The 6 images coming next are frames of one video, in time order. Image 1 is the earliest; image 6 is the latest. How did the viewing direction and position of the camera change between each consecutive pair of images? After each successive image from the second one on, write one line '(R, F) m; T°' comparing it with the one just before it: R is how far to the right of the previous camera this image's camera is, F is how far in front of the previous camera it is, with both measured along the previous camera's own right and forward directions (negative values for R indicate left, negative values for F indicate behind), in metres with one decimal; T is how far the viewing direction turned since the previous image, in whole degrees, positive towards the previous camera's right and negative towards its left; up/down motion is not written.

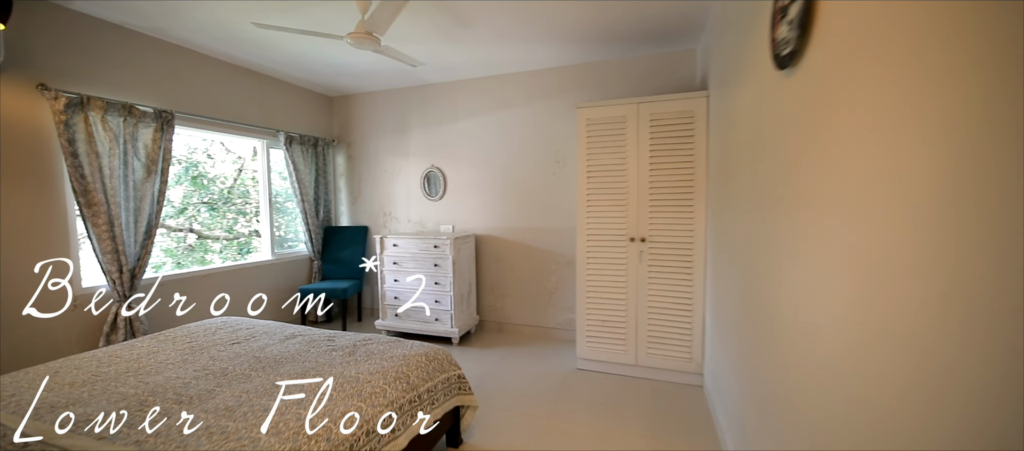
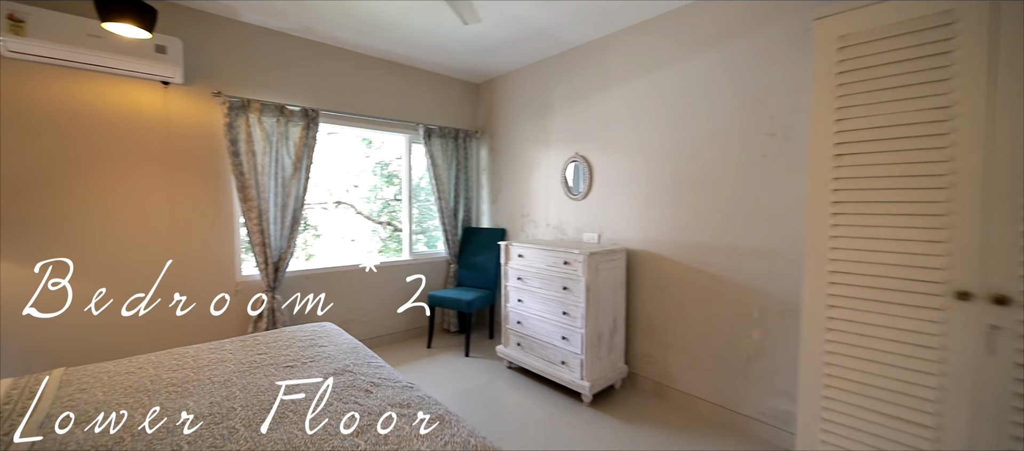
(+0.2, +1.0) m; -28°
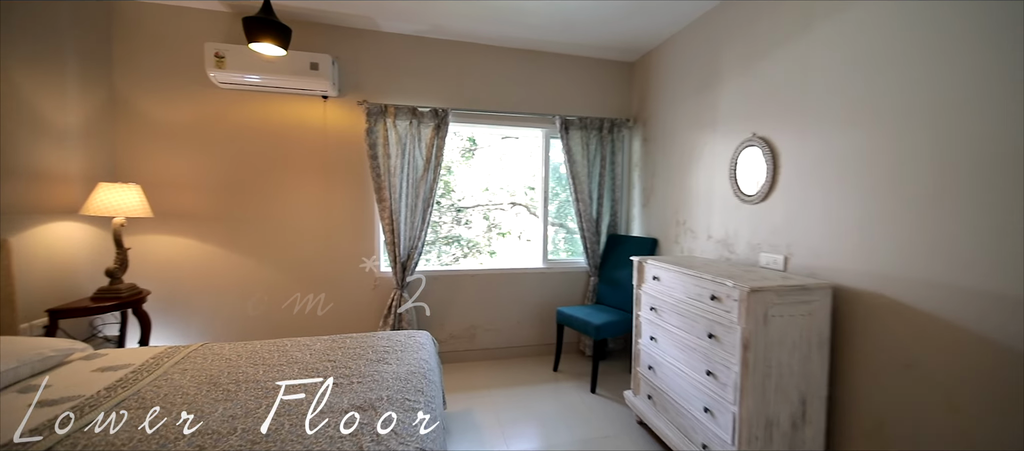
(+0.3, +0.6) m; -28°
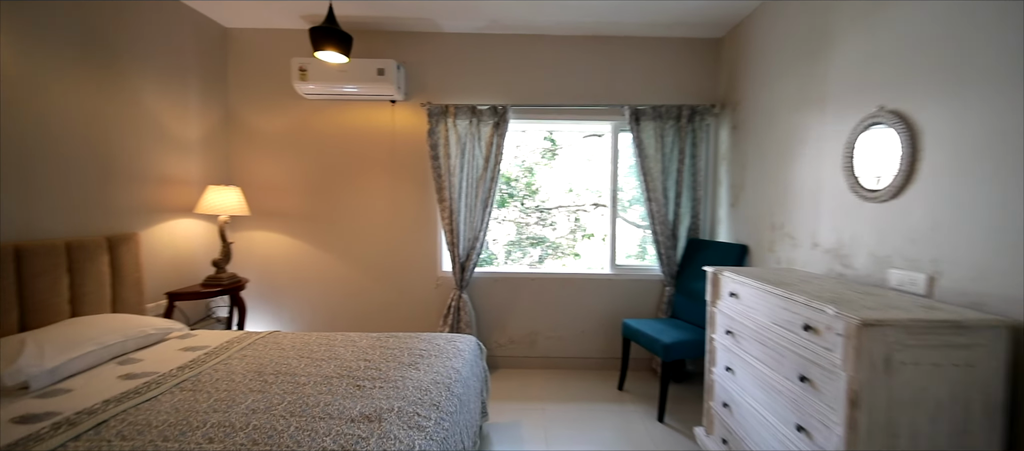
(+0.2, +0.2) m; -14°
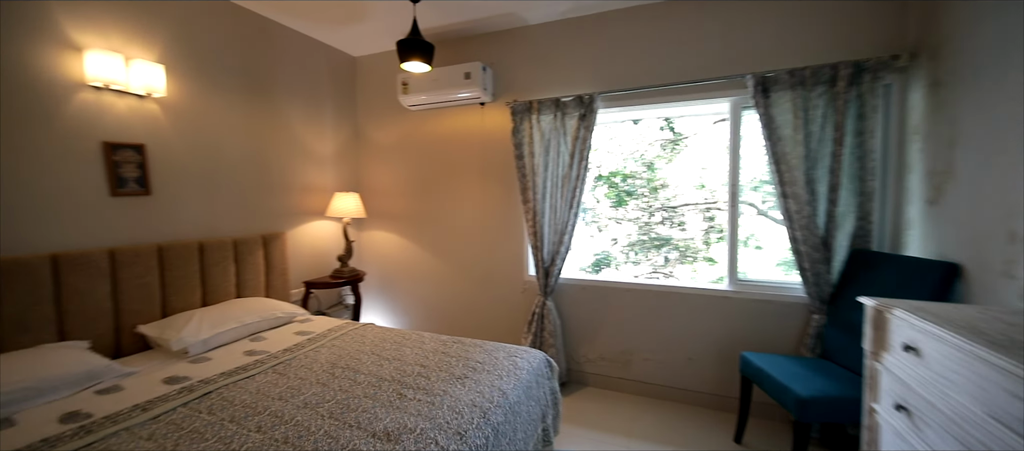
(+0.3, +0.3) m; -21°
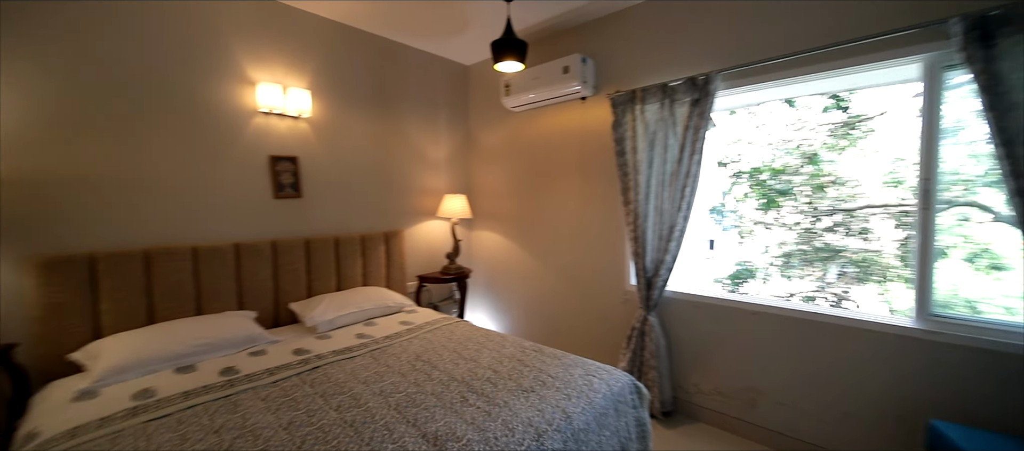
(+0.2, +0.2) m; -20°
